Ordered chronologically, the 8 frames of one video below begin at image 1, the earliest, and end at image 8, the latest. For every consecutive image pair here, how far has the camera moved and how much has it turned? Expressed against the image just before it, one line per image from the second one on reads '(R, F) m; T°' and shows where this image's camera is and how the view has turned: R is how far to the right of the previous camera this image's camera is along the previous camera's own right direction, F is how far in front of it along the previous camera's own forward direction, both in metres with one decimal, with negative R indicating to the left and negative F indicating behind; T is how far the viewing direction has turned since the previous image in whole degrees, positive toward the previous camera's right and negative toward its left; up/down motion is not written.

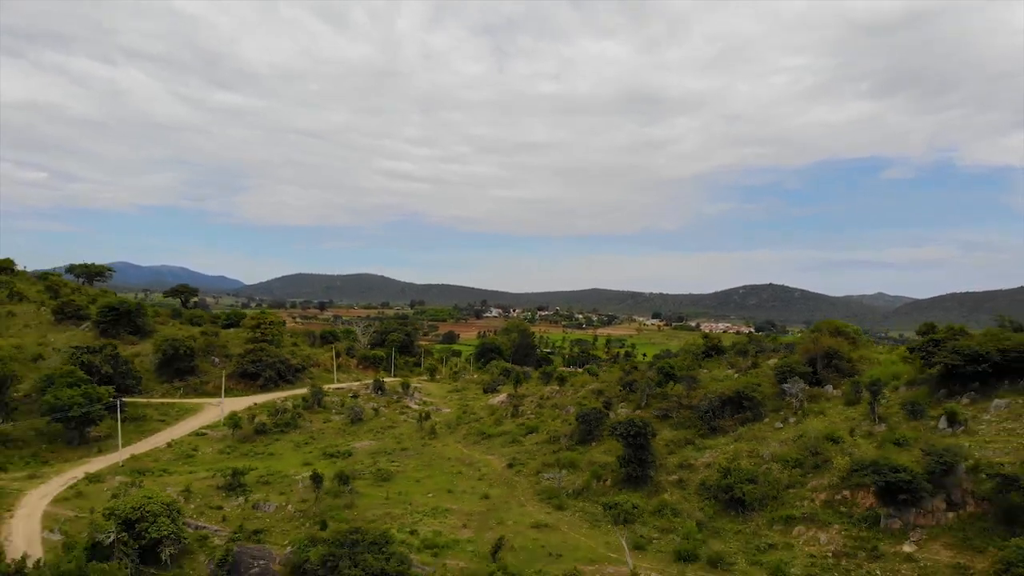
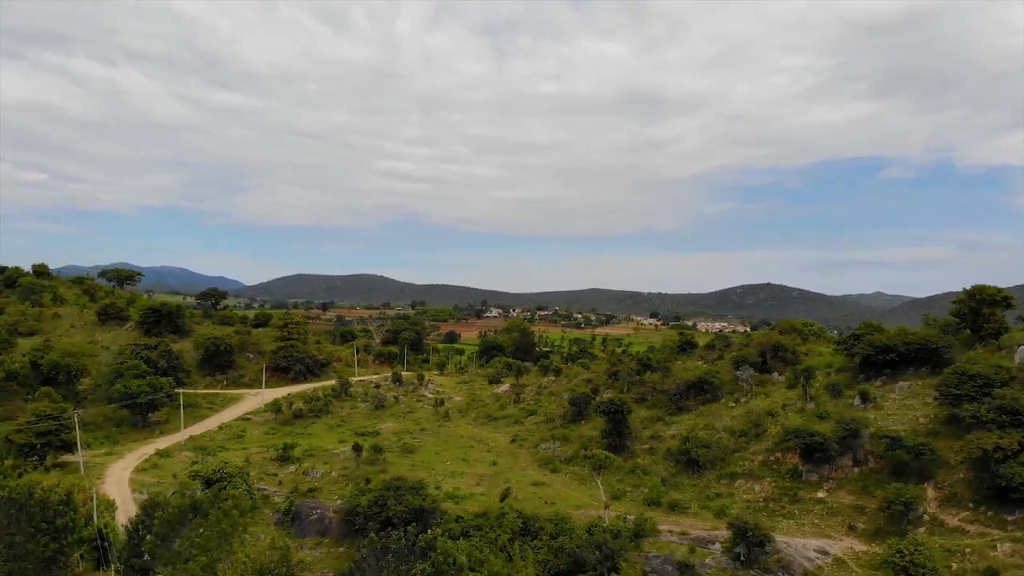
(-0.1, -5.0) m; 0°
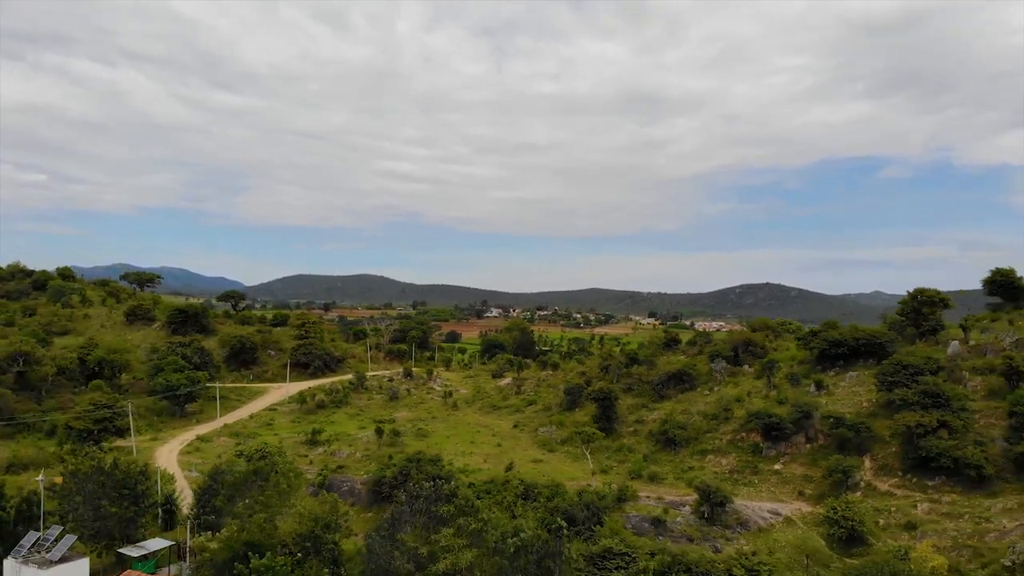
(-0.1, -3.9) m; 0°
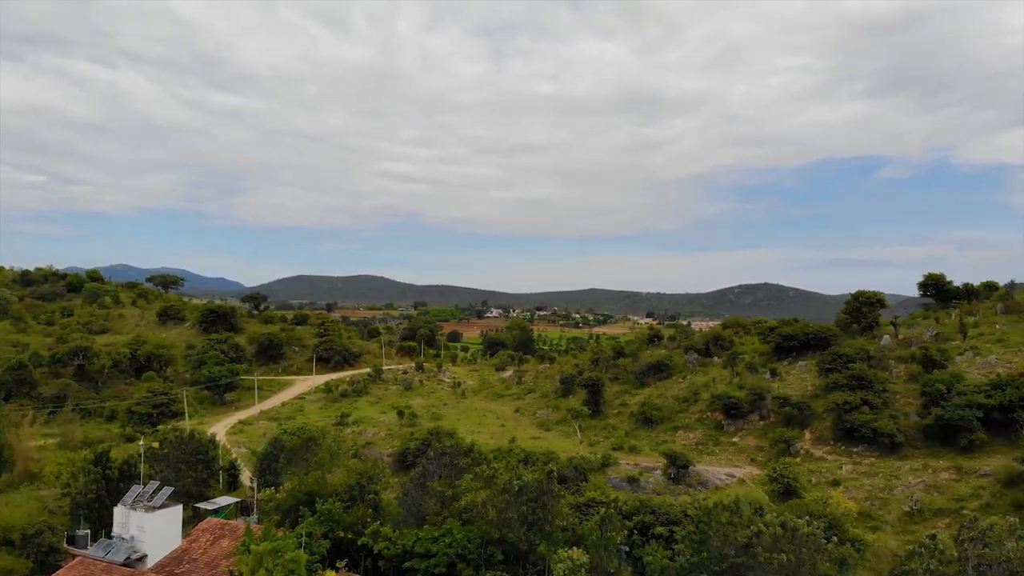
(-0.1, -5.2) m; 0°
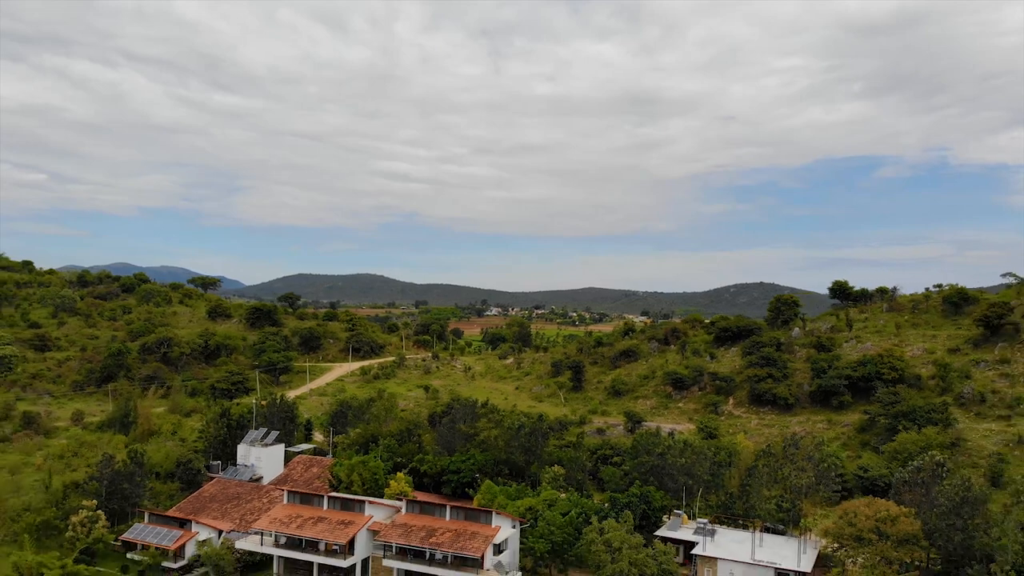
(-0.1, -10.5) m; 0°
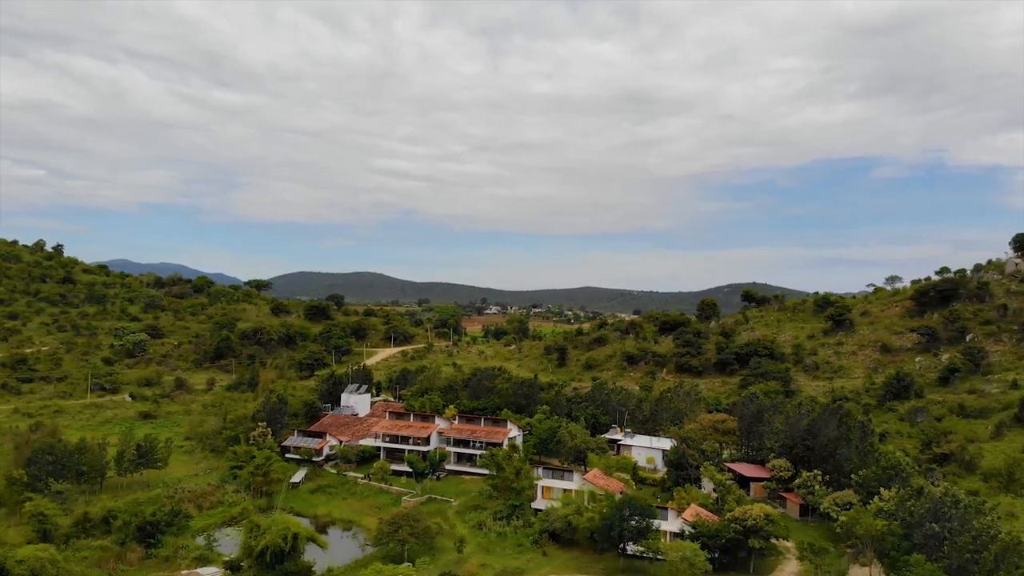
(-0.4, -19.2) m; 0°
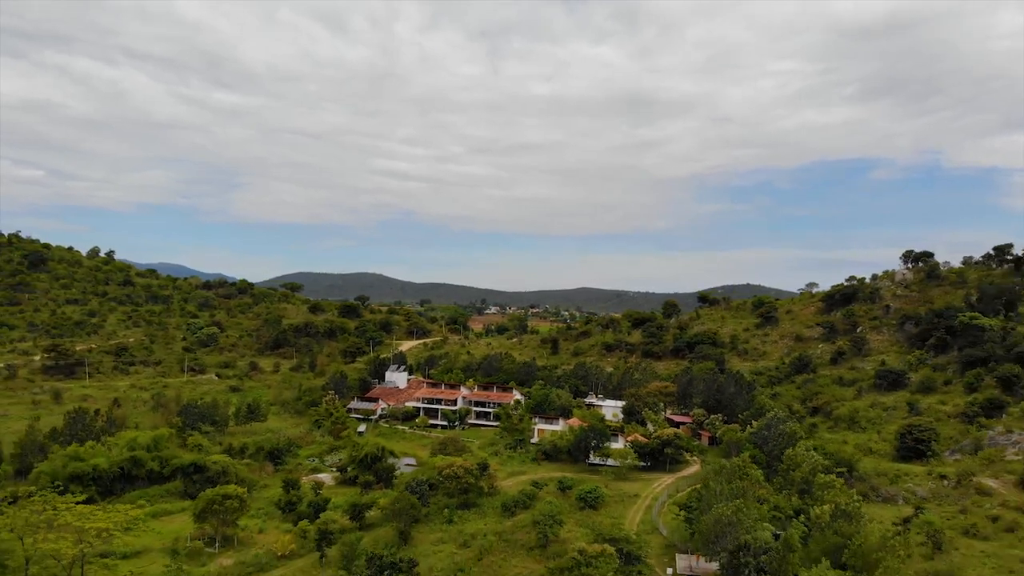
(-0.3, -16.9) m; 0°
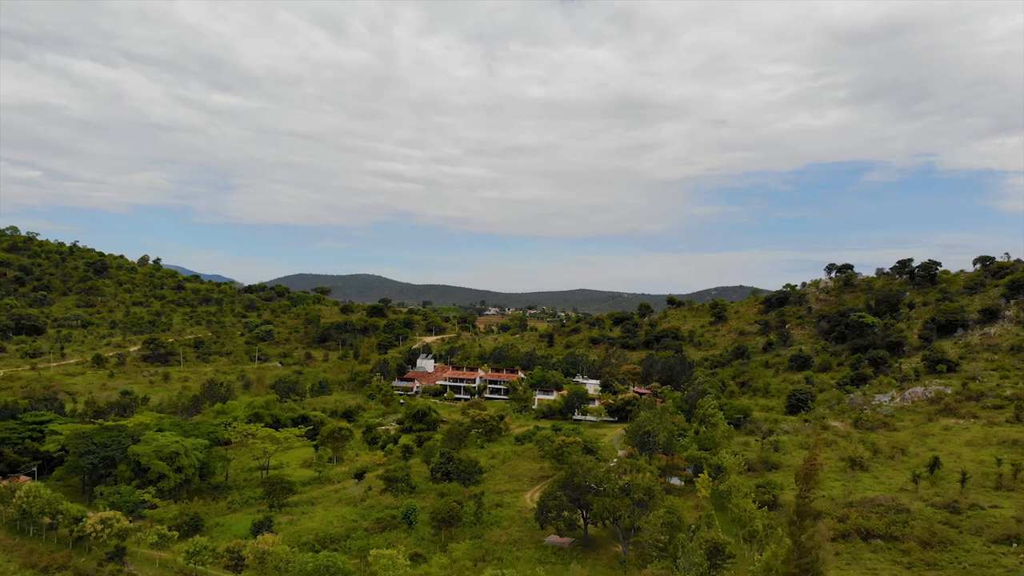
(-0.6, -19.4) m; 0°
